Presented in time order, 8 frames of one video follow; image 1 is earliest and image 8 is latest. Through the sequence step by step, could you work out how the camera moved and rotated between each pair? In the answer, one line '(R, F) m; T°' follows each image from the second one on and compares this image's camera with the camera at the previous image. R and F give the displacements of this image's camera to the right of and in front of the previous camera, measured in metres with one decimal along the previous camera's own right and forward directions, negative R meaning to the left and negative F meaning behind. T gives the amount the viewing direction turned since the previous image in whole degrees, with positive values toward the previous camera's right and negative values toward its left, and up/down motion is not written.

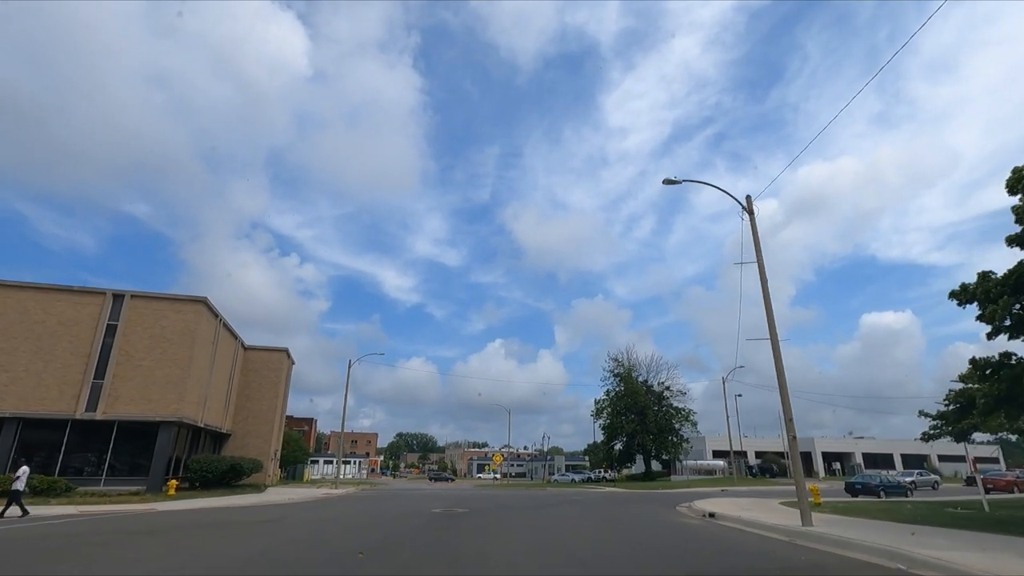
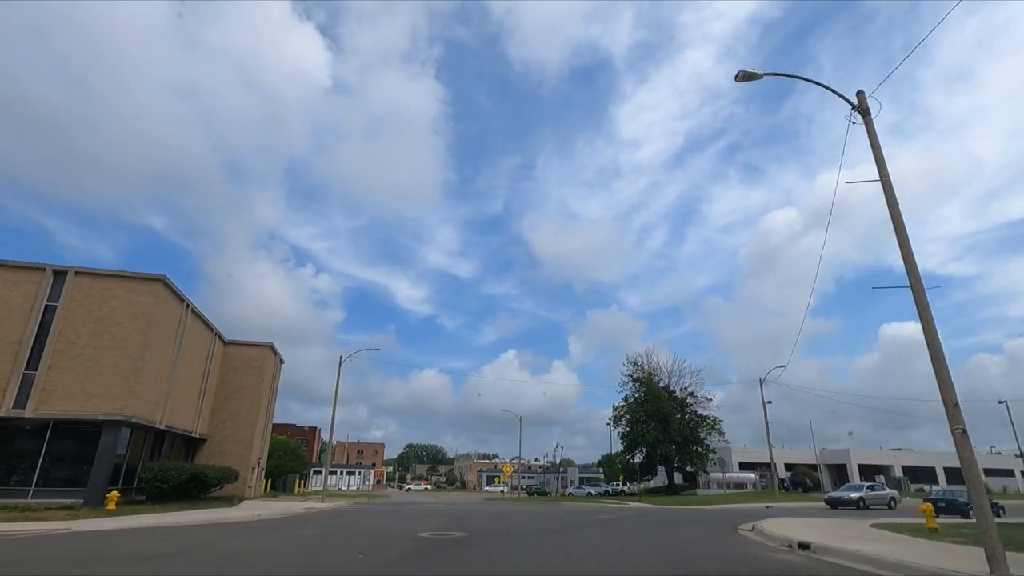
(0.0, +4.9) m; -1°
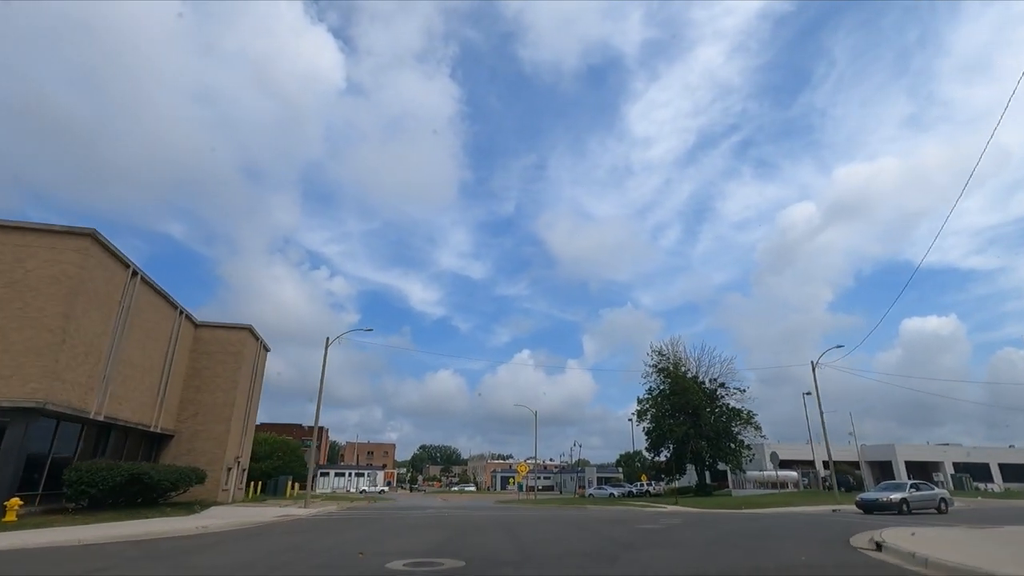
(0.0, +5.4) m; -1°
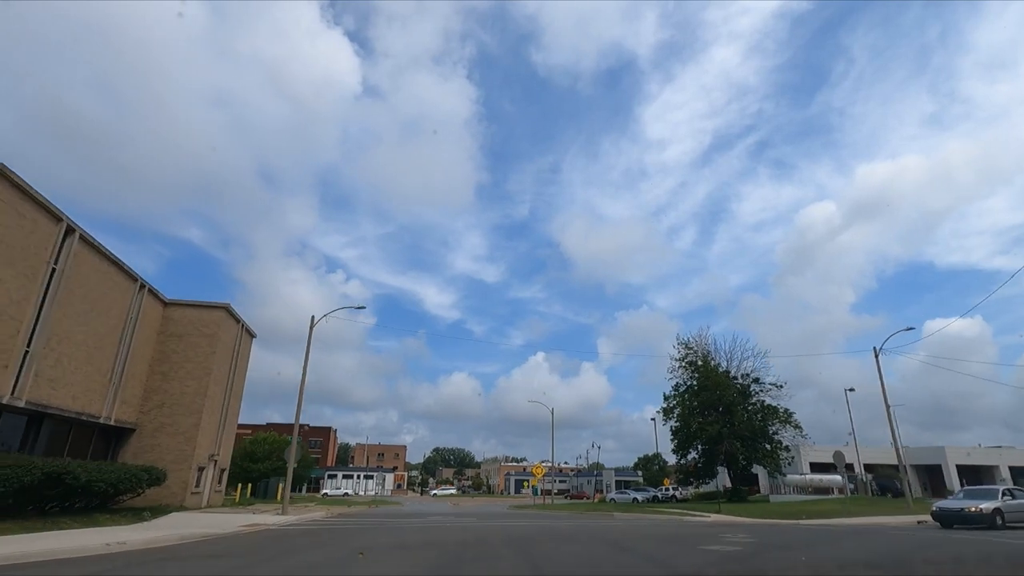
(0.0, +4.7) m; -1°
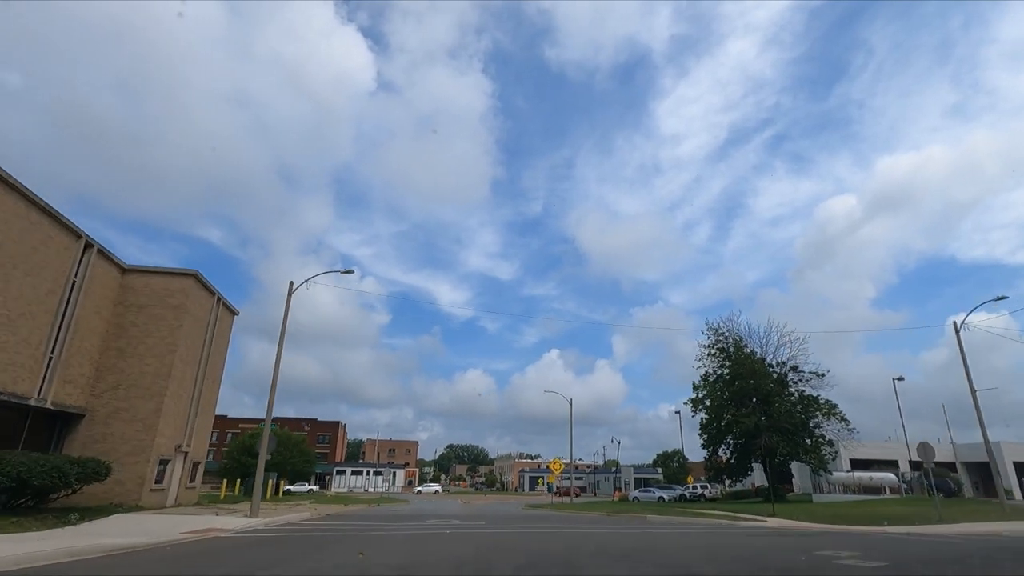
(-0.1, +4.5) m; -1°
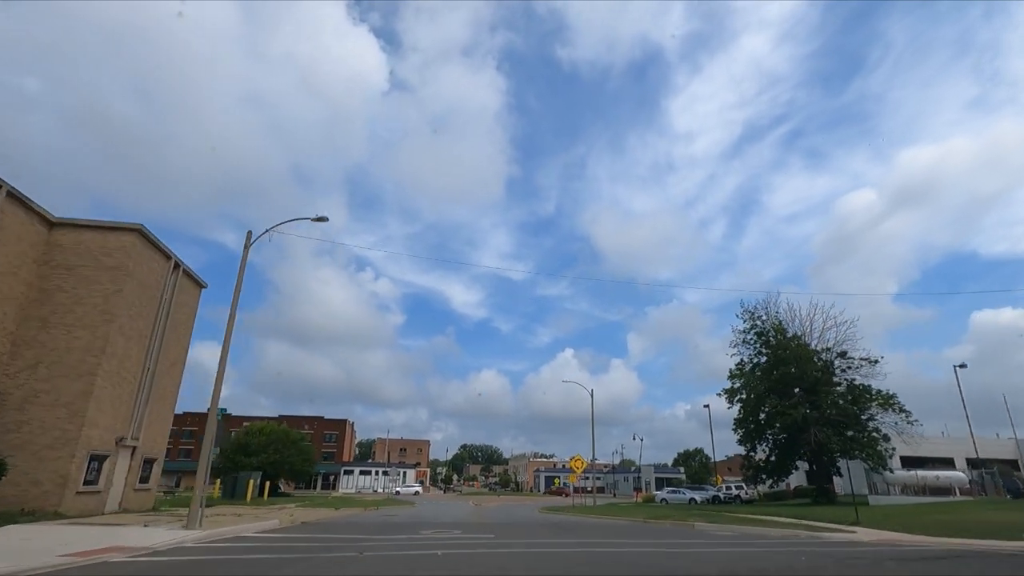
(-0.1, +5.0) m; -1°
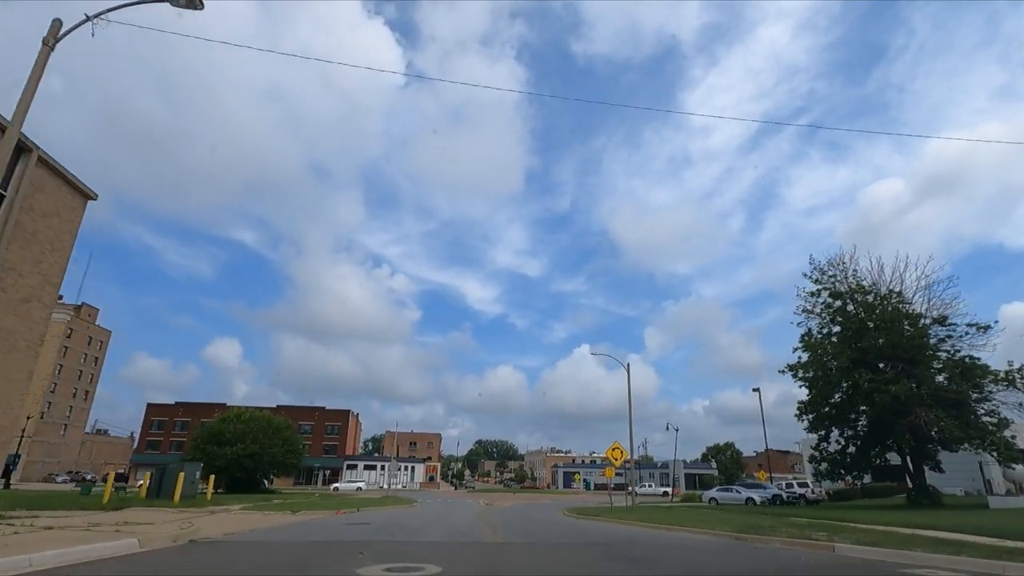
(-0.1, +8.6) m; -1°
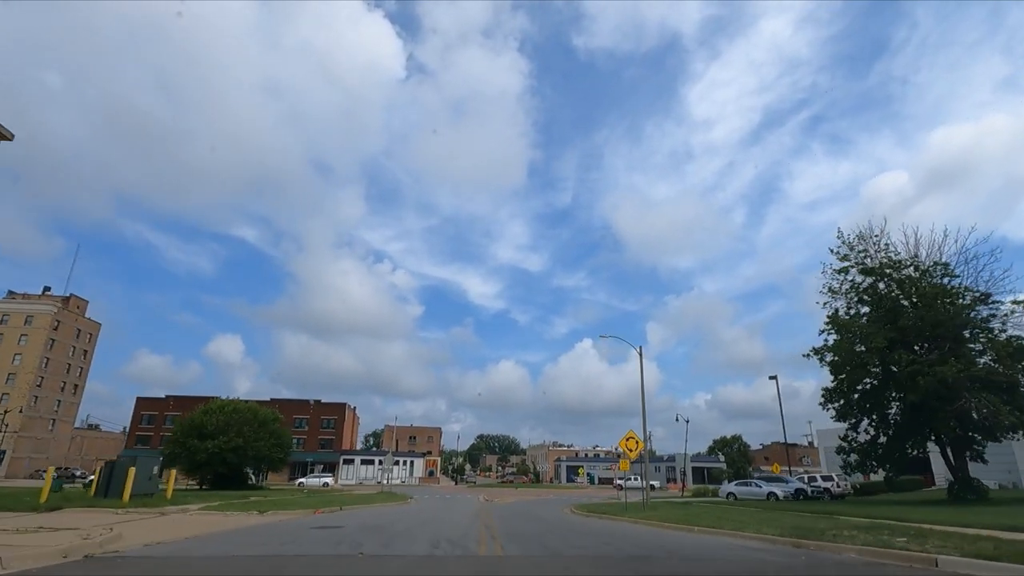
(0.0, +3.3) m; 0°
